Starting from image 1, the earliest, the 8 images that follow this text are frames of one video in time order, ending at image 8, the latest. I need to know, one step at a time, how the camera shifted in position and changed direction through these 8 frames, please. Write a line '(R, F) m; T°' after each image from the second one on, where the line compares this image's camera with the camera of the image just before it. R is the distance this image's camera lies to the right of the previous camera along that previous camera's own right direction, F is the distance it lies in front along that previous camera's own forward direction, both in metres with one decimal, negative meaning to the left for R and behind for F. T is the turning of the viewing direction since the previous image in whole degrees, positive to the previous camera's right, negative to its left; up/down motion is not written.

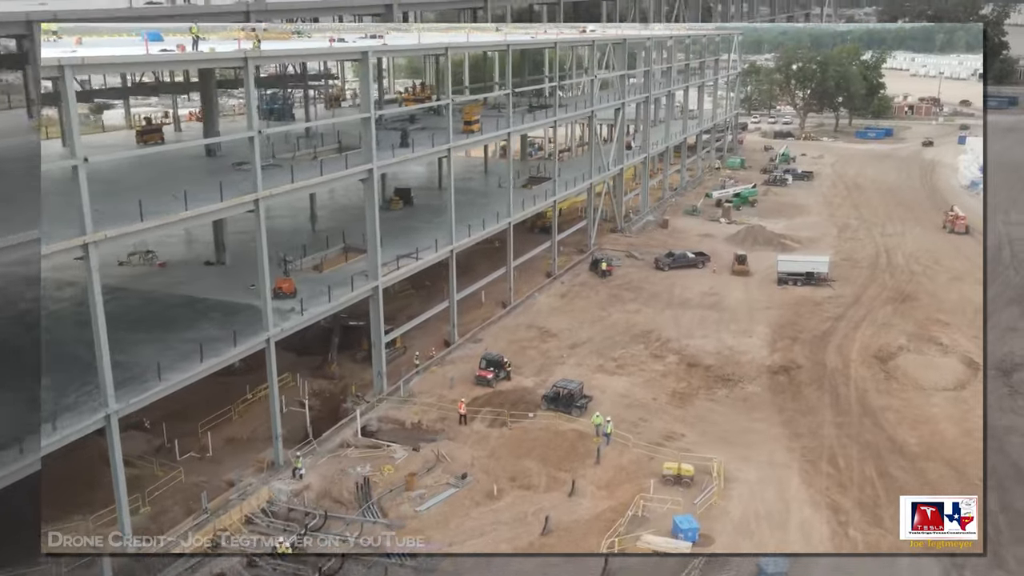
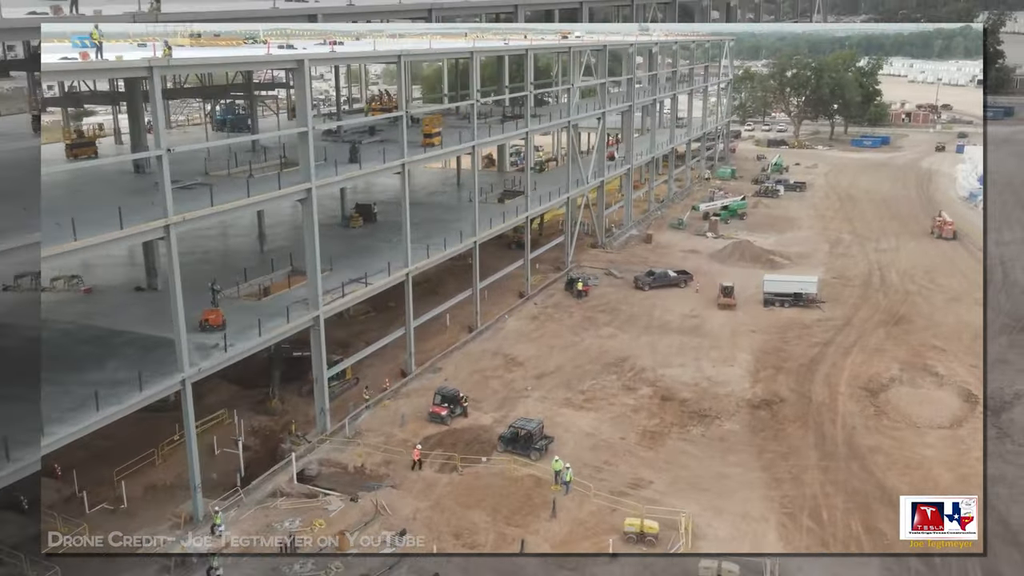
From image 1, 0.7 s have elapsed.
(+1.0, +2.0) m; 0°
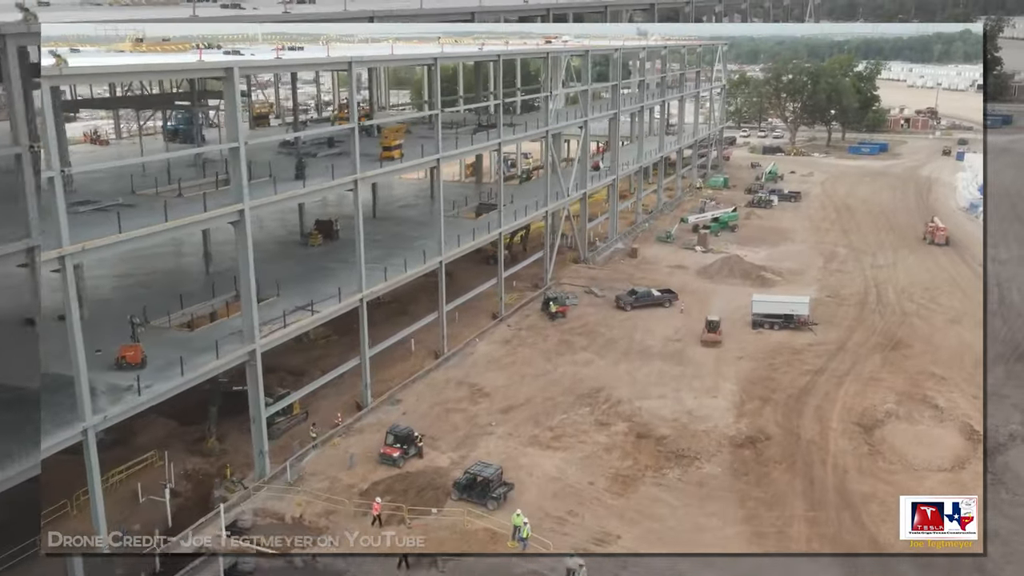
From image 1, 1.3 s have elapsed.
(+0.9, +2.0) m; 0°
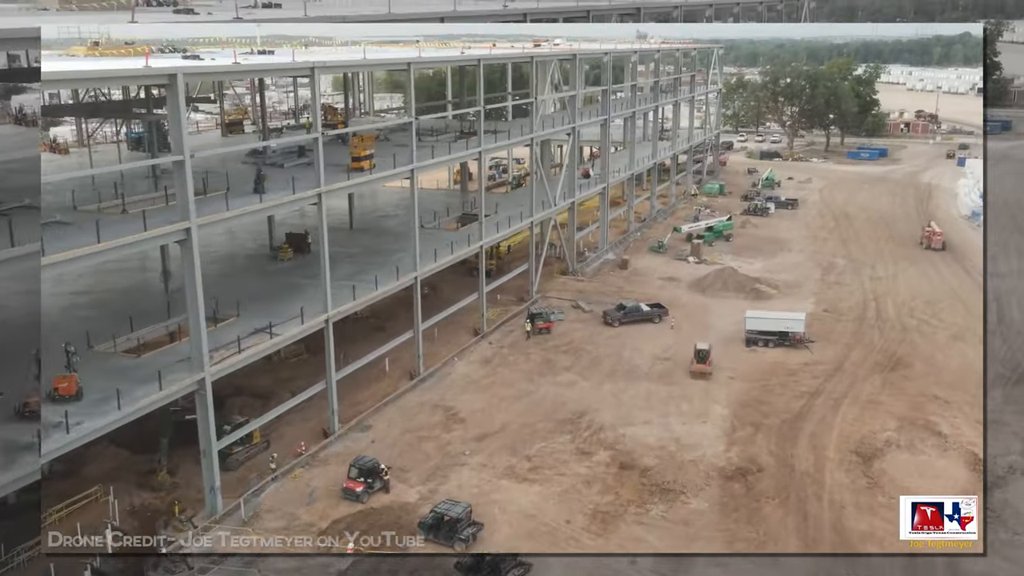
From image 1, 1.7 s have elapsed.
(+0.6, +1.4) m; 0°
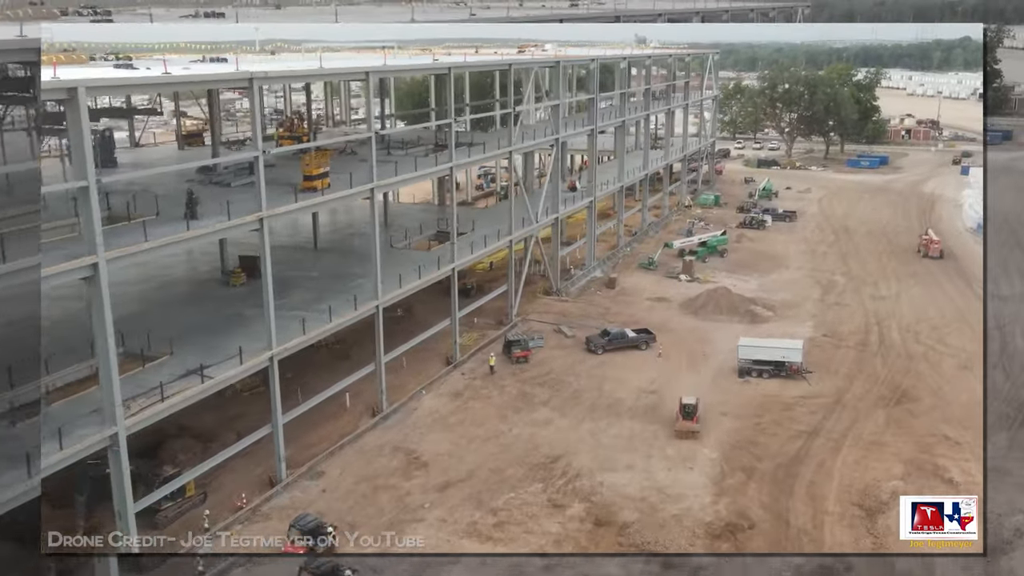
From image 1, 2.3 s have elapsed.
(+0.7, +2.1) m; 0°
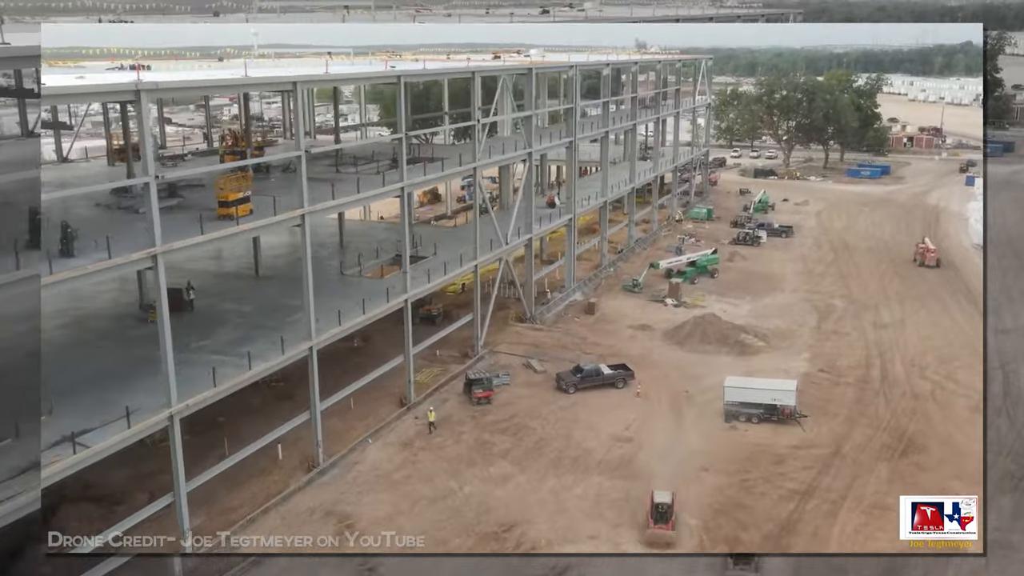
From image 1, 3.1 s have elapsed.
(+1.1, +2.8) m; 0°
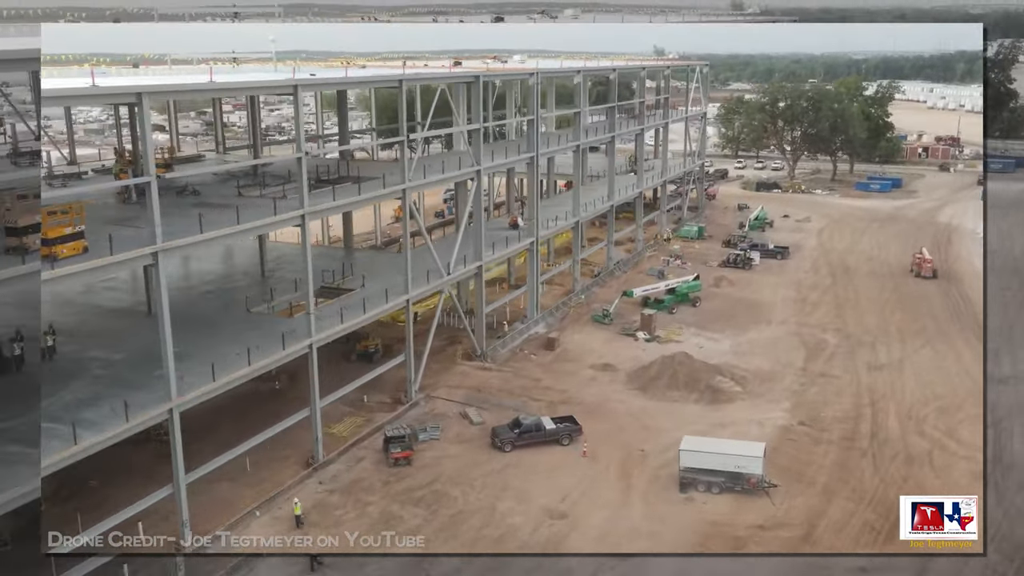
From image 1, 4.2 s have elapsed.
(+2.2, +3.5) m; -1°
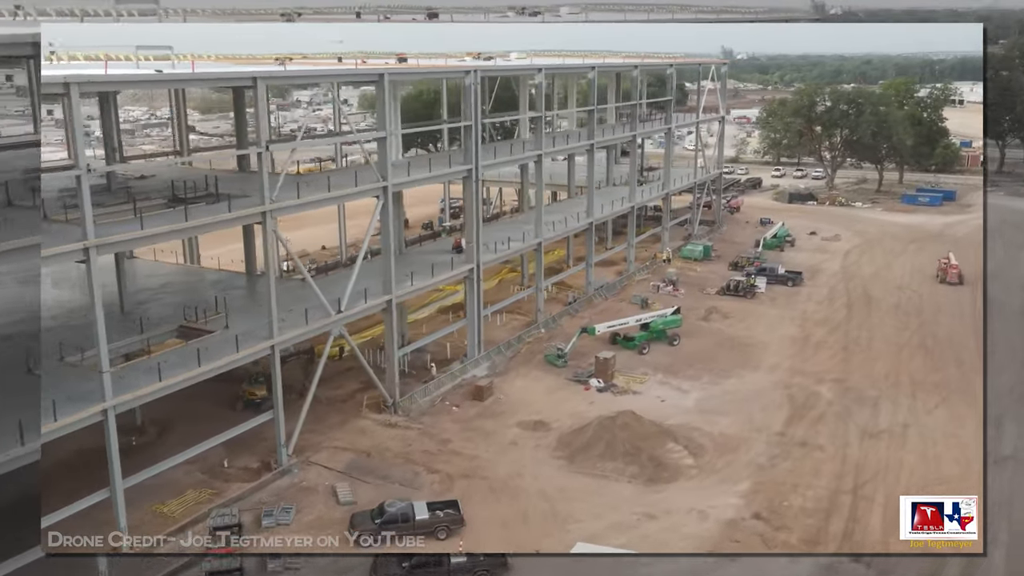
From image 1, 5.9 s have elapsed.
(+3.8, +4.9) m; -4°
